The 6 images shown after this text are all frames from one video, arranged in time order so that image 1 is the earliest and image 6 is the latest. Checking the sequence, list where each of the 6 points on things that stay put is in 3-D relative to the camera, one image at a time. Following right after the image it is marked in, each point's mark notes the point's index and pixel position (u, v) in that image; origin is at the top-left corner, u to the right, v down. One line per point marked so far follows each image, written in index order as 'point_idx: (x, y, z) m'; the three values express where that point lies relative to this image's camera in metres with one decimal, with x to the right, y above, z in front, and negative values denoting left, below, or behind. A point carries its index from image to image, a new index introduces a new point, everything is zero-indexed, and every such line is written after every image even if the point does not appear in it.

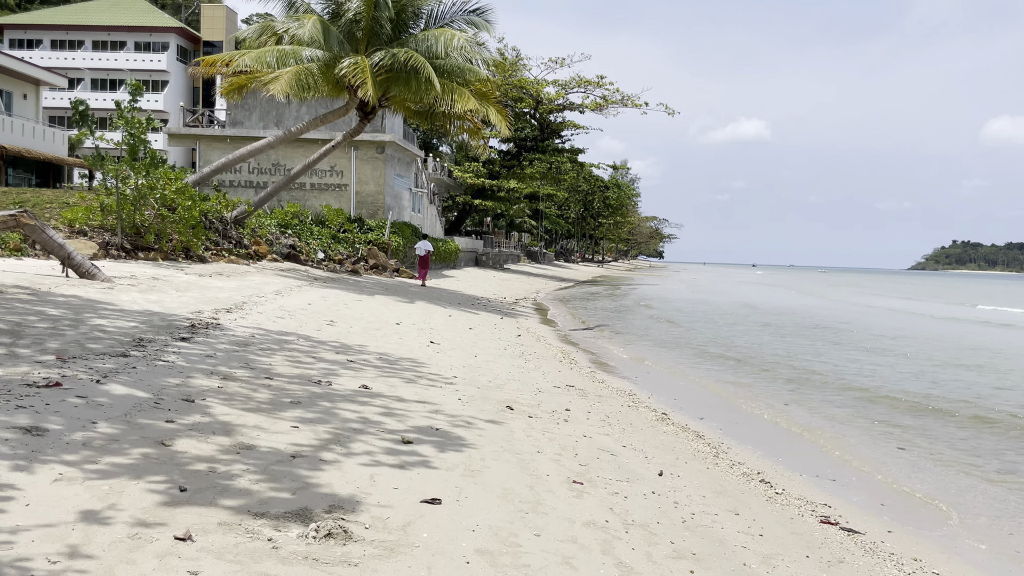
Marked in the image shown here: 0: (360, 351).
0: (-1.9, -0.8, +9.9) m
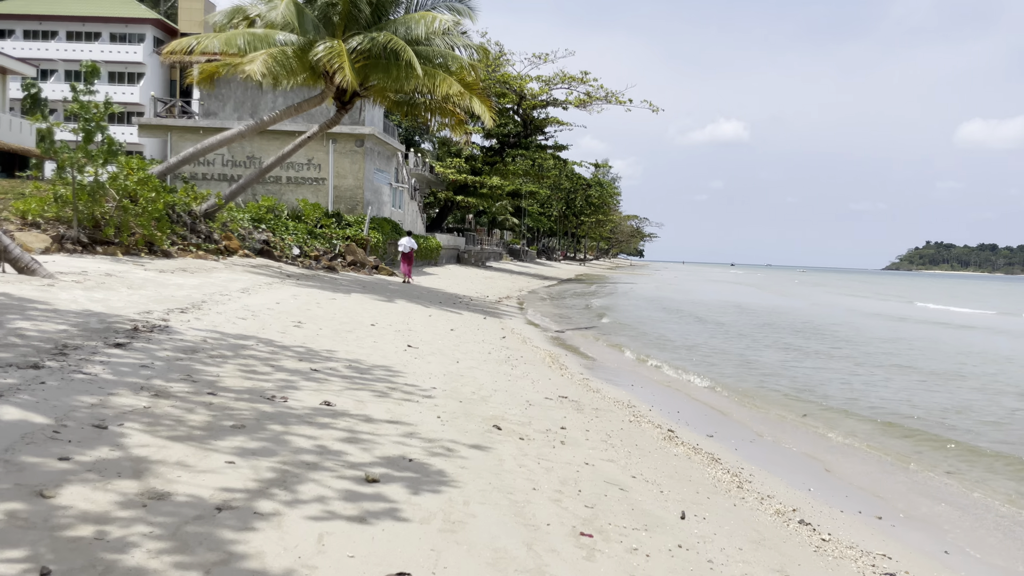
0: (-2.0, -0.8, +8.7) m
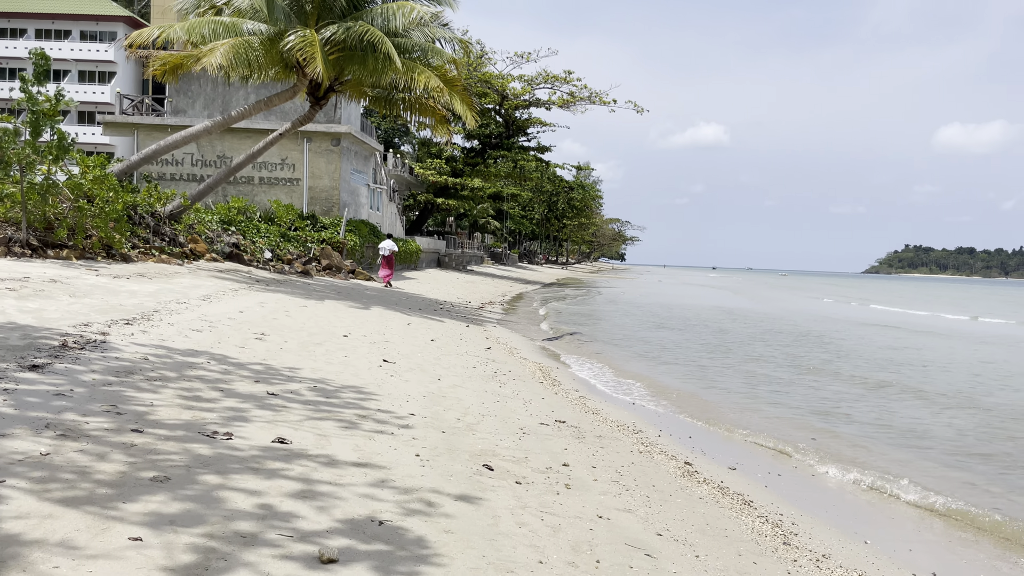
0: (-2.1, -0.9, +7.6) m
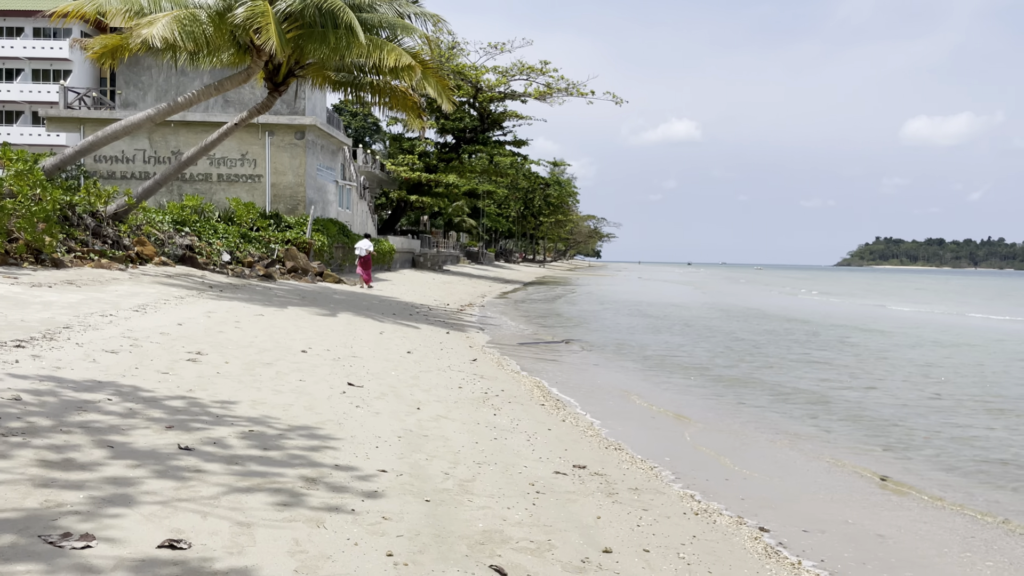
0: (-2.1, -0.9, +5.7) m
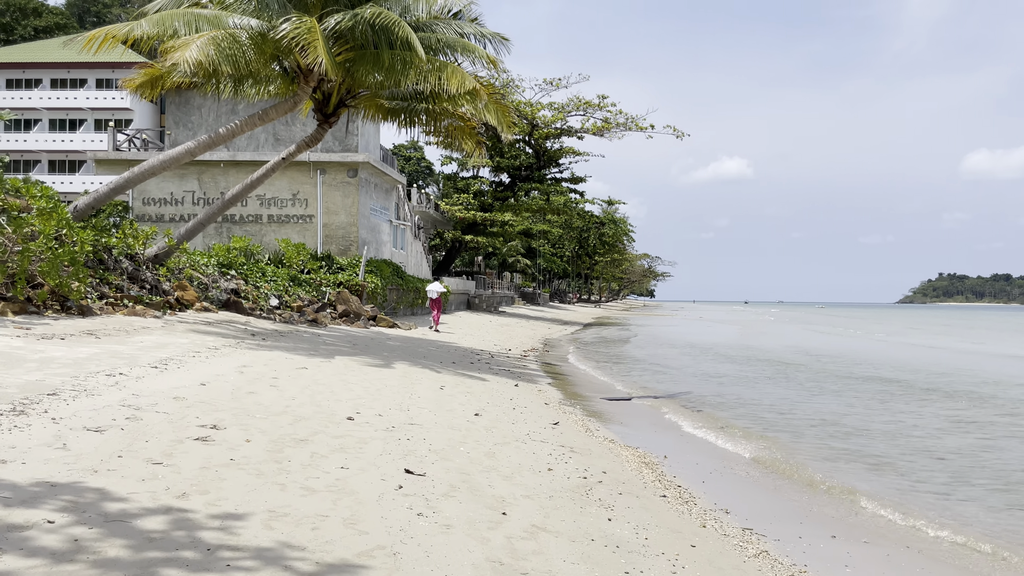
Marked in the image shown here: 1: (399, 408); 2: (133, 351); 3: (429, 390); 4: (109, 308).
0: (-1.4, -1.2, +3.6) m
1: (-1.3, -1.4, +9.2) m
2: (-5.2, -0.9, +10.9) m
3: (-1.2, -1.5, +11.7) m
4: (-7.8, -0.4, +15.6) m
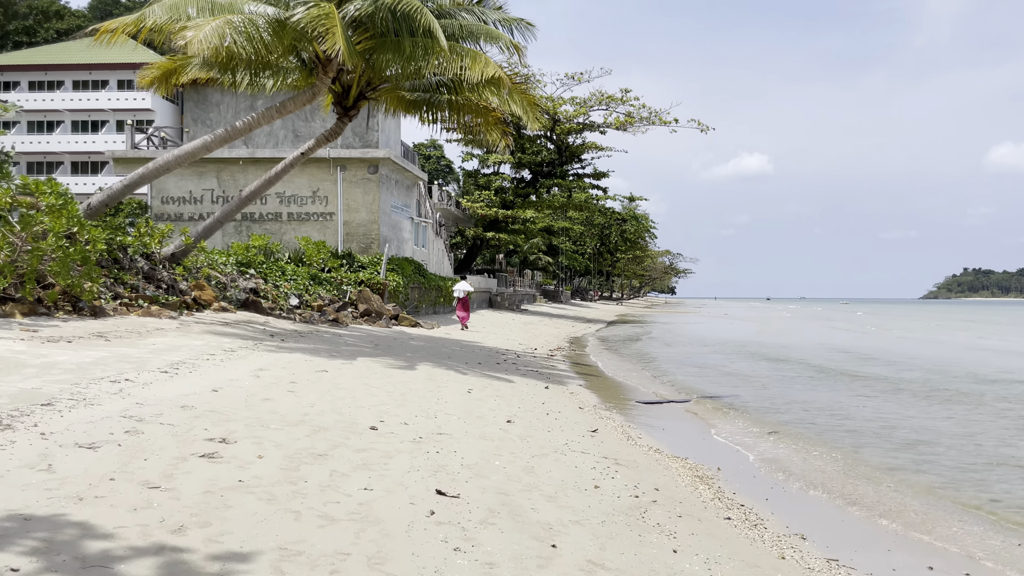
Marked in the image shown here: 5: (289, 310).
0: (-1.2, -1.2, +2.9) m
1: (-0.9, -1.4, +8.5) m
2: (-4.7, -0.8, +10.3) m
3: (-0.8, -1.5, +11.0) m
4: (-7.3, -0.4, +15.0) m
5: (-5.5, -0.5, +19.7) m
